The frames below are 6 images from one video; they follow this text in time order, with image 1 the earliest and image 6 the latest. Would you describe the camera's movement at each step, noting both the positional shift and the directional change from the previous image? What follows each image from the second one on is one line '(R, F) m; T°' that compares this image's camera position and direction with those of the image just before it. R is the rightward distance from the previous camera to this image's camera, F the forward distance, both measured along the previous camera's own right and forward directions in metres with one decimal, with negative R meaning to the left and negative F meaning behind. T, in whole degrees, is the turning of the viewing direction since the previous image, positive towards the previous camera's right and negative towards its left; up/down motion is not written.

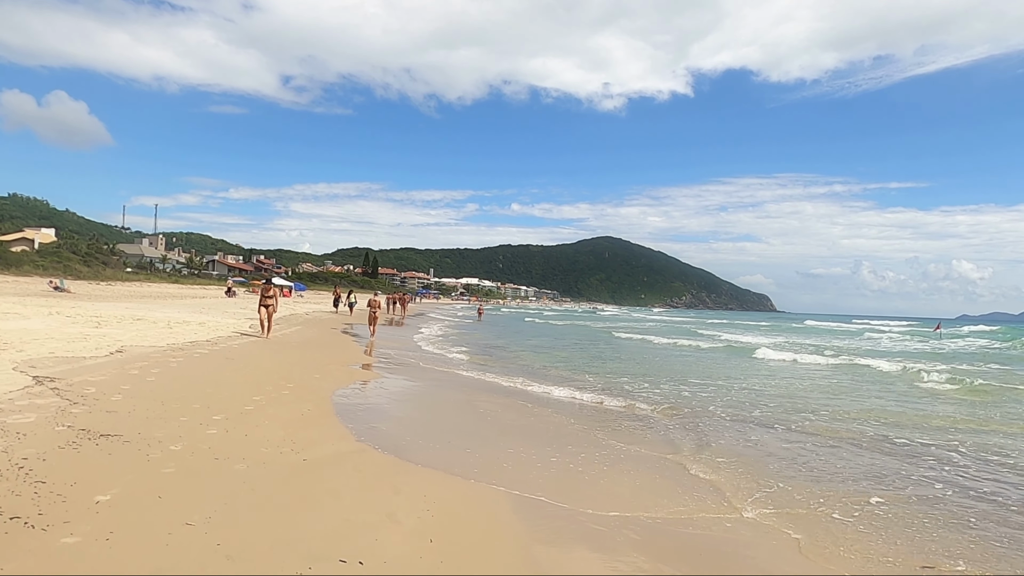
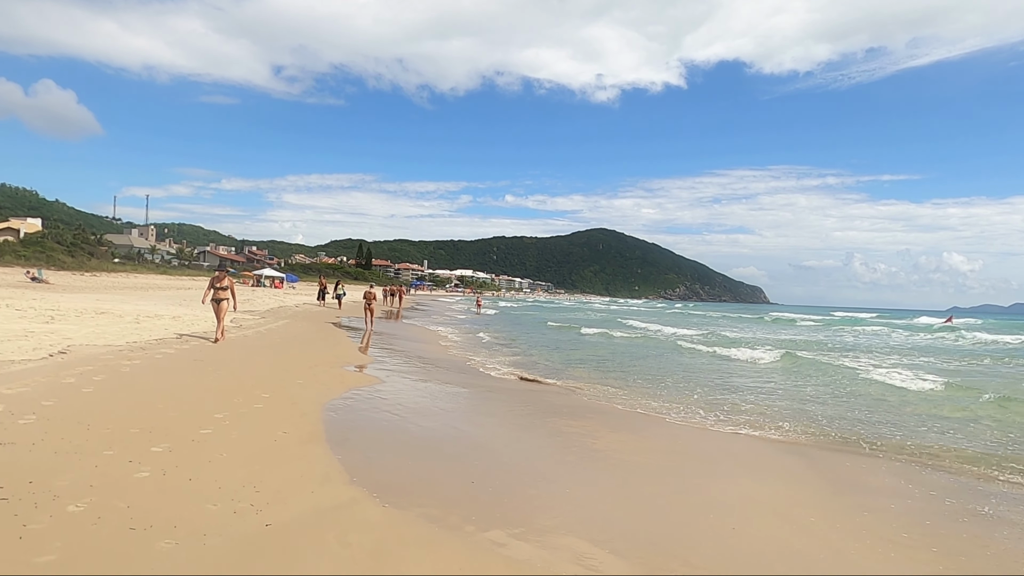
(-0.3, +1.5) m; +1°
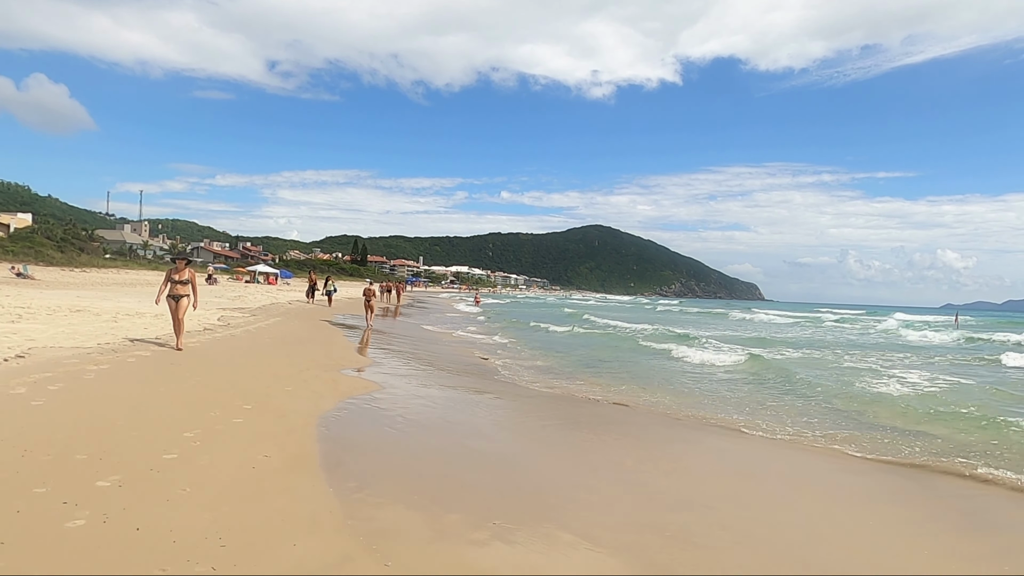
(-0.2, +0.9) m; 0°
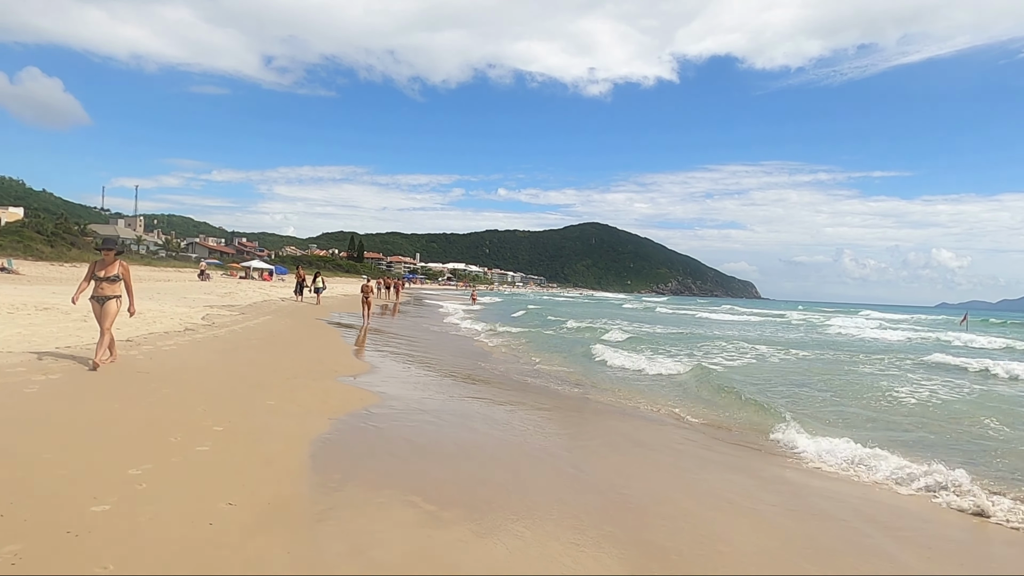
(-0.2, +1.0) m; 0°
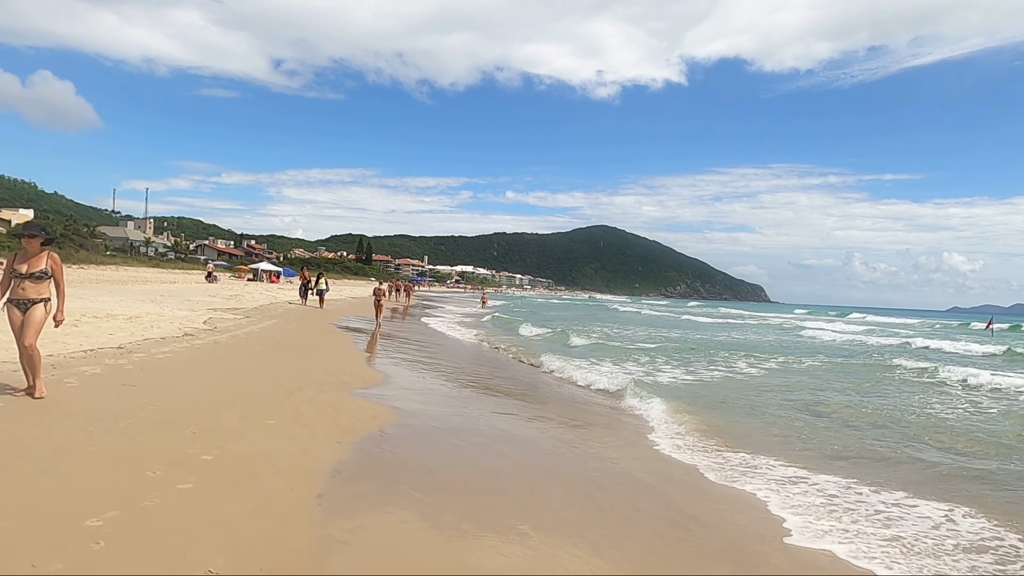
(-0.2, +0.8) m; -1°
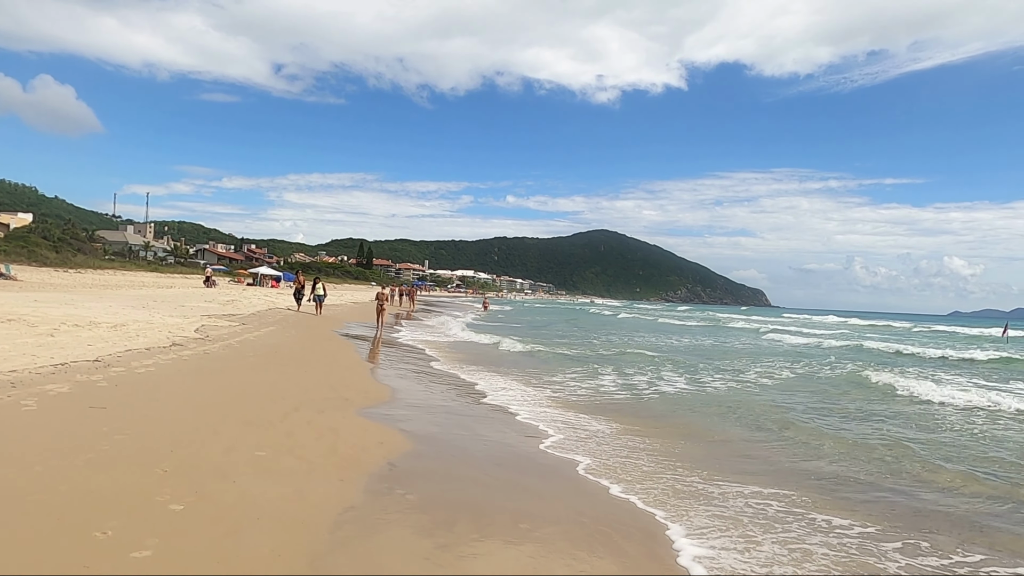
(-0.2, +0.9) m; 0°
